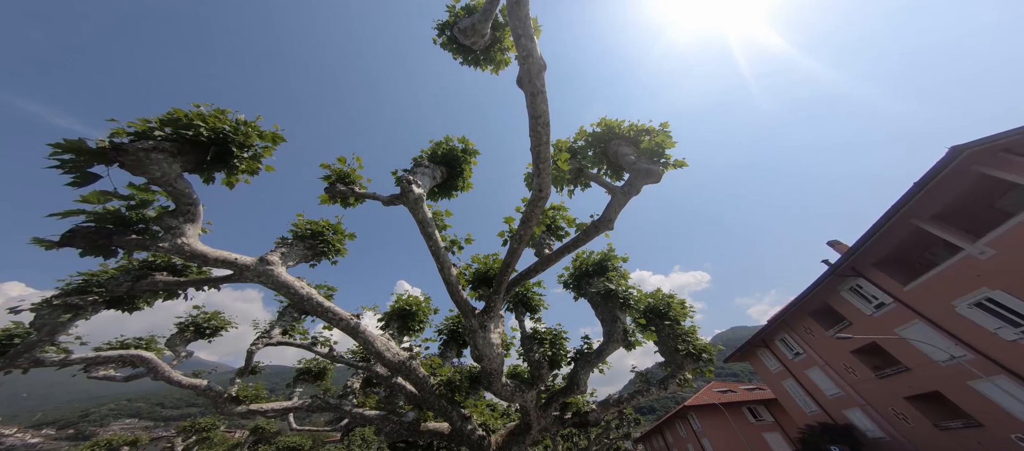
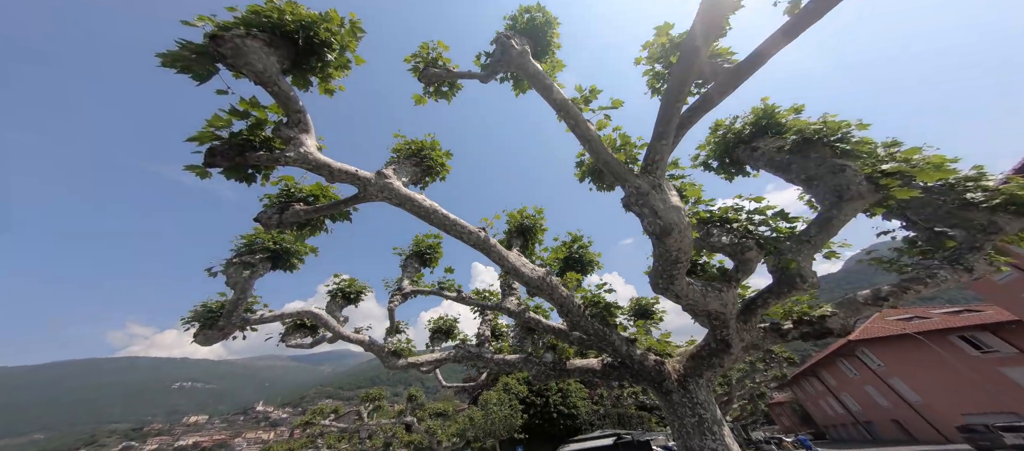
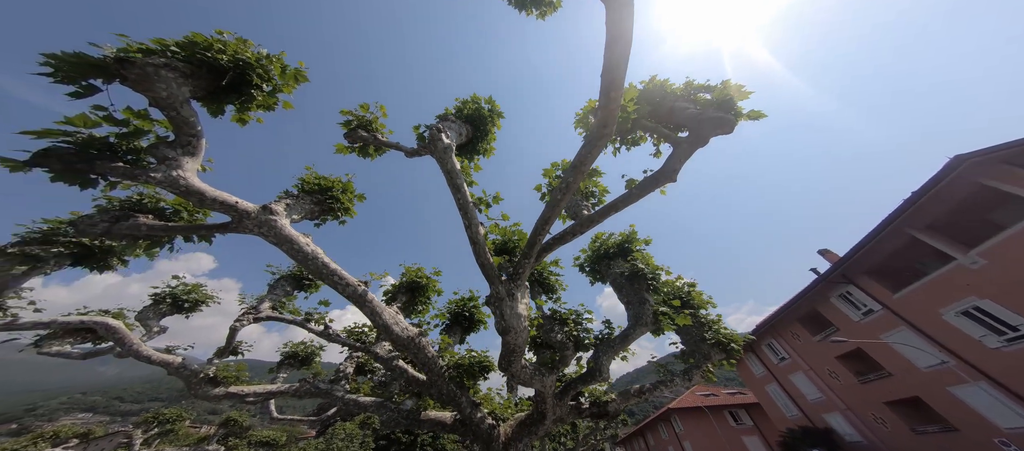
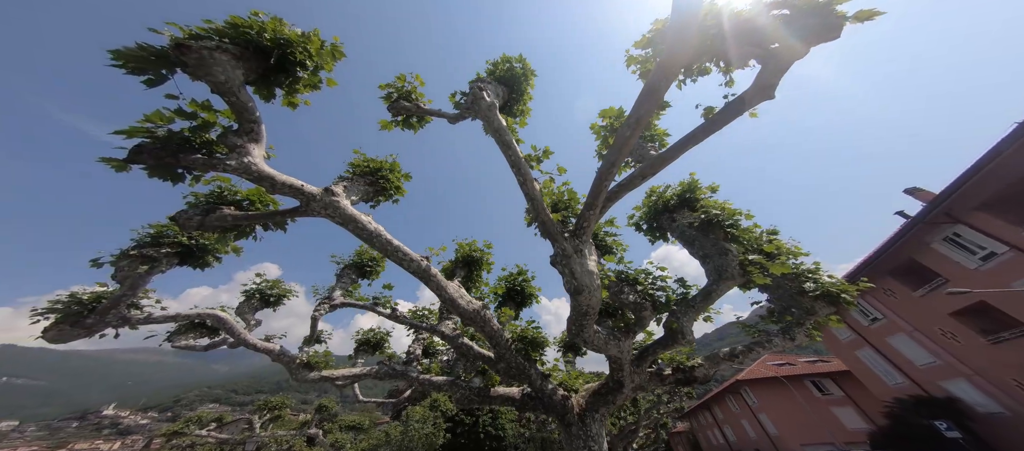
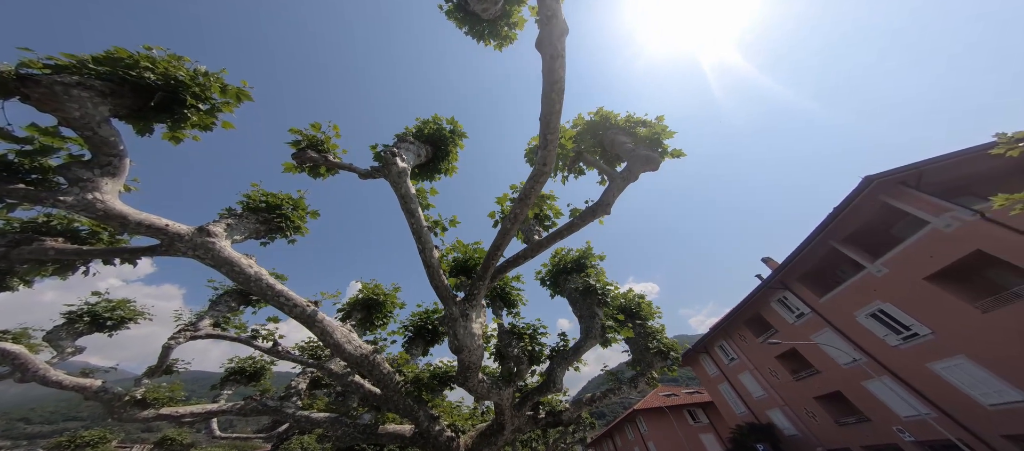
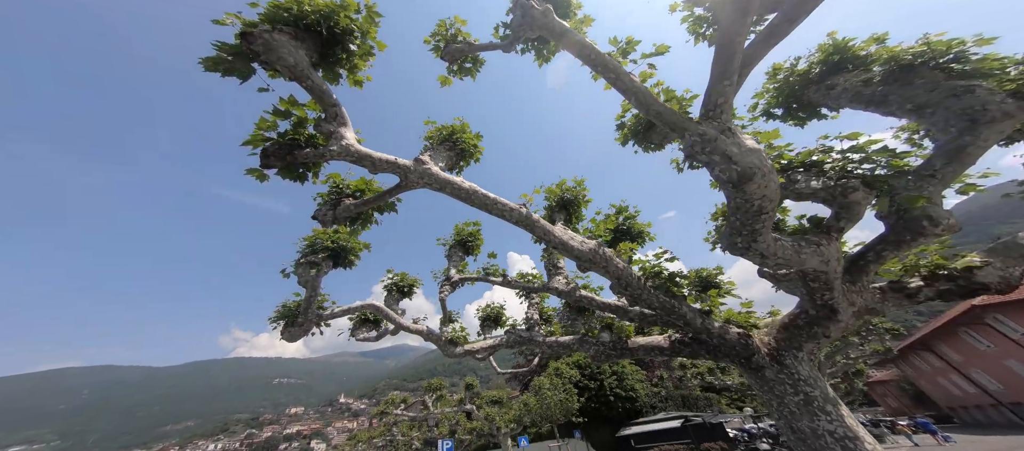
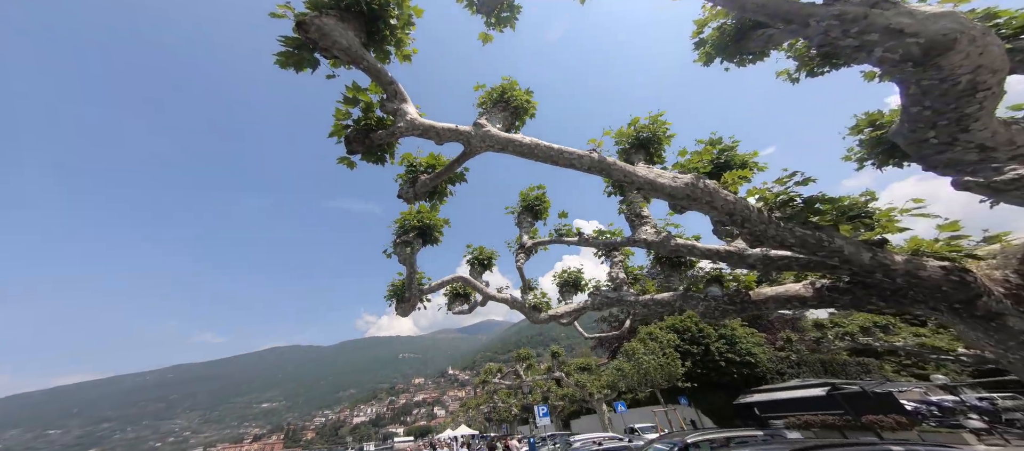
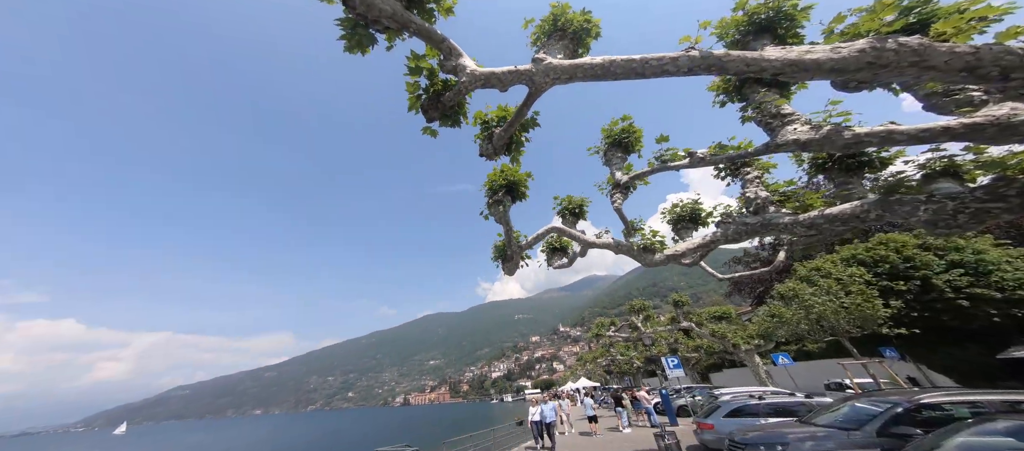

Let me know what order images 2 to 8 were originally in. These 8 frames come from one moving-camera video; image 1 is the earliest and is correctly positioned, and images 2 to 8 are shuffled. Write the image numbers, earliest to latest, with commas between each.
5, 3, 4, 2, 6, 7, 8
